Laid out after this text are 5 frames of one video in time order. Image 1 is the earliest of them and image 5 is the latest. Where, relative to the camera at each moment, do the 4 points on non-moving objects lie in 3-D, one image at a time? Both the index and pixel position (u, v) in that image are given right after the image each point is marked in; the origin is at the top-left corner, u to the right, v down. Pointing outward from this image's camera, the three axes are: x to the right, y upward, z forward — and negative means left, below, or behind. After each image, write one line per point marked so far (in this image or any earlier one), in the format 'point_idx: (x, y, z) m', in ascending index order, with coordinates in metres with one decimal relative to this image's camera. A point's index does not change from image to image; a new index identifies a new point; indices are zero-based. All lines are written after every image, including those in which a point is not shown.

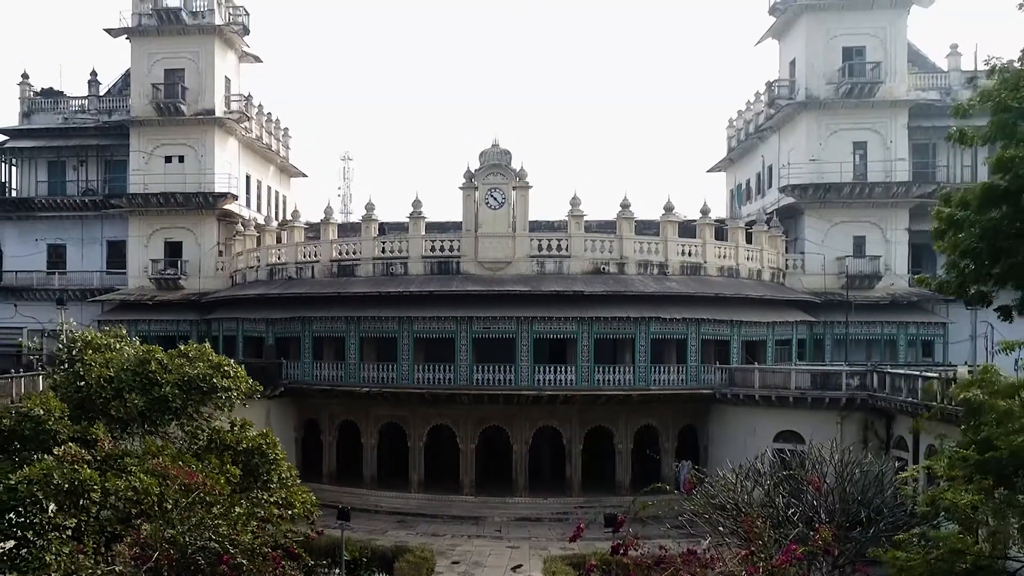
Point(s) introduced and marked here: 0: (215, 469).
0: (-5.3, -3.2, +13.8) m
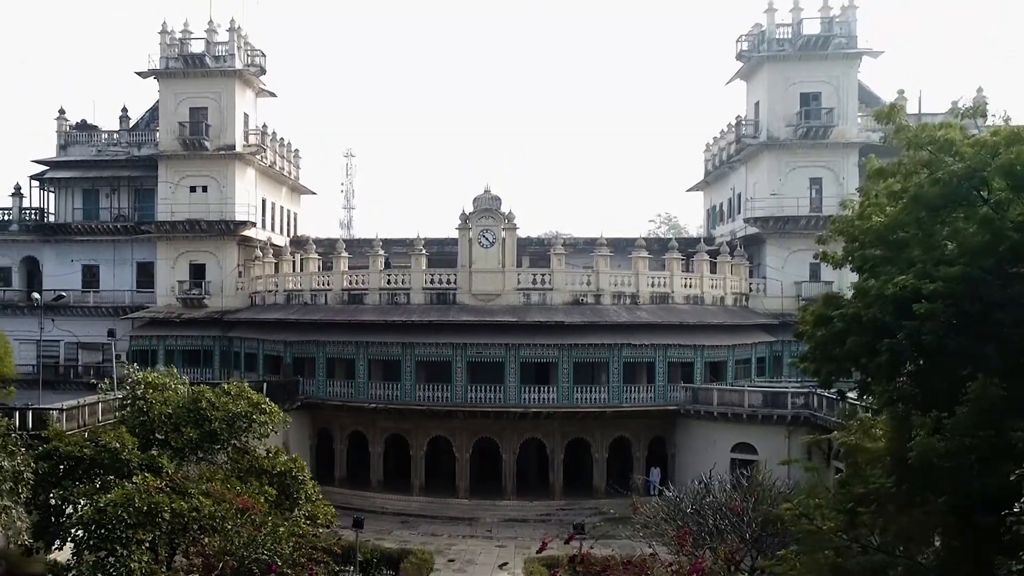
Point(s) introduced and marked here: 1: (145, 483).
0: (-5.7, -4.5, +17.2) m
1: (-7.4, -3.9, +15.5) m
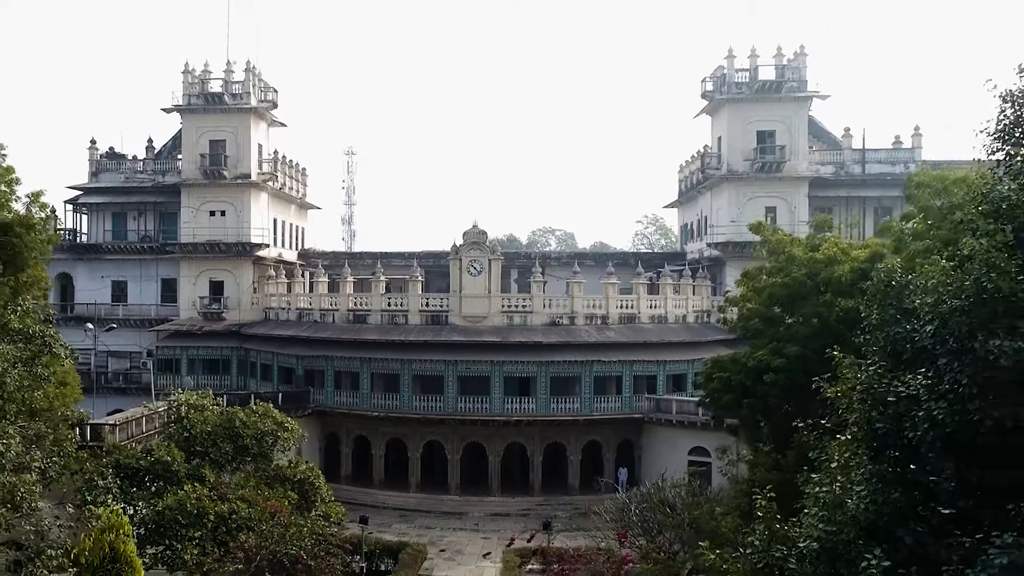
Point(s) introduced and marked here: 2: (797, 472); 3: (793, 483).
0: (-6.3, -5.6, +21.1) m
1: (-8.0, -5.0, +19.3) m
2: (+4.8, -3.1, +12.9) m
3: (+4.7, -3.3, +13.0) m
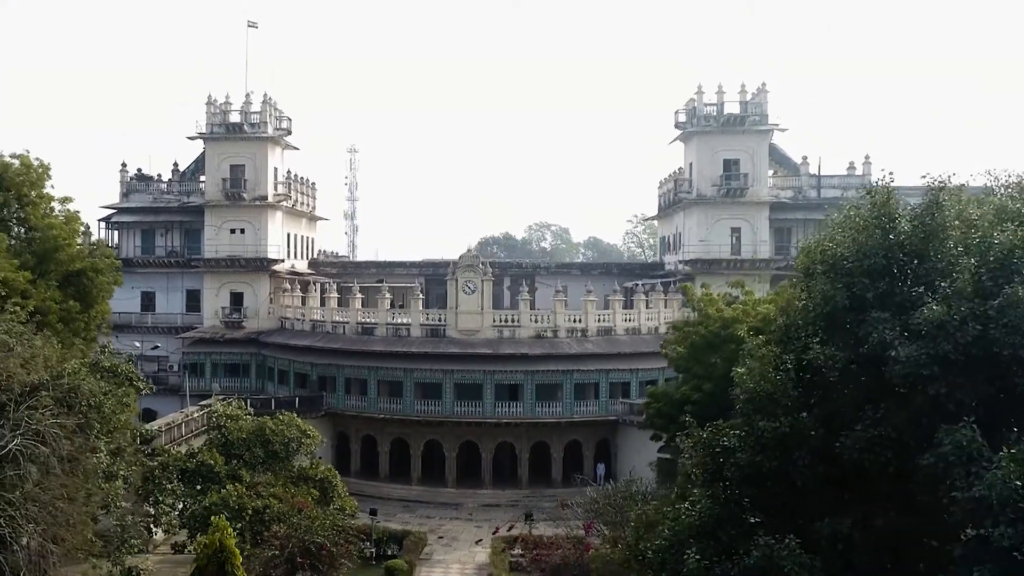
0: (-6.8, -6.6, +25.2) m
1: (-8.4, -6.1, +23.4) m
2: (+4.3, -4.3, +17.0) m
3: (+4.2, -4.4, +17.0) m
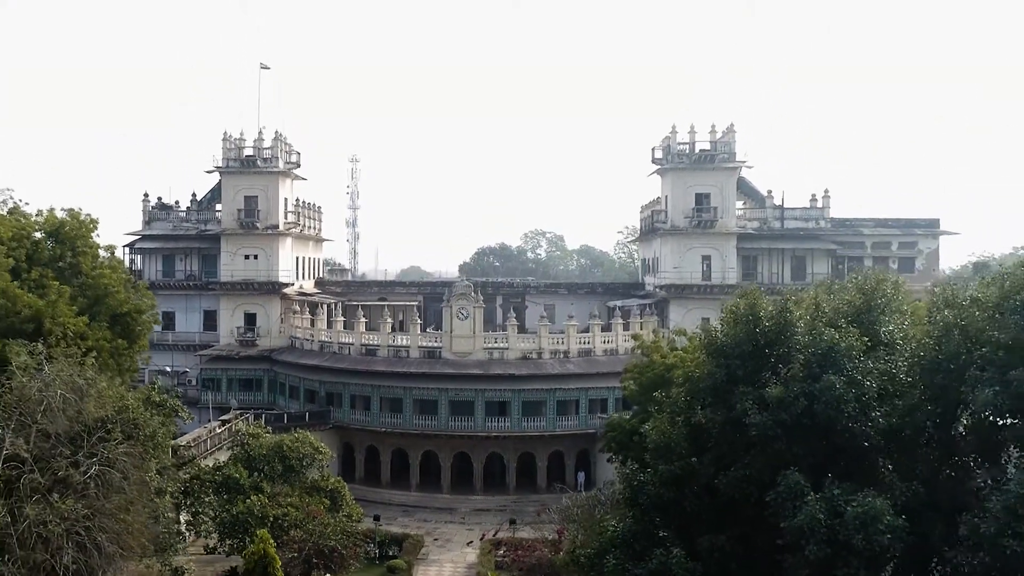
0: (-7.3, -8.0, +29.0) m
1: (-9.0, -7.4, +27.3) m
2: (+3.7, -5.7, +20.8) m
3: (+3.7, -5.8, +20.8) m
